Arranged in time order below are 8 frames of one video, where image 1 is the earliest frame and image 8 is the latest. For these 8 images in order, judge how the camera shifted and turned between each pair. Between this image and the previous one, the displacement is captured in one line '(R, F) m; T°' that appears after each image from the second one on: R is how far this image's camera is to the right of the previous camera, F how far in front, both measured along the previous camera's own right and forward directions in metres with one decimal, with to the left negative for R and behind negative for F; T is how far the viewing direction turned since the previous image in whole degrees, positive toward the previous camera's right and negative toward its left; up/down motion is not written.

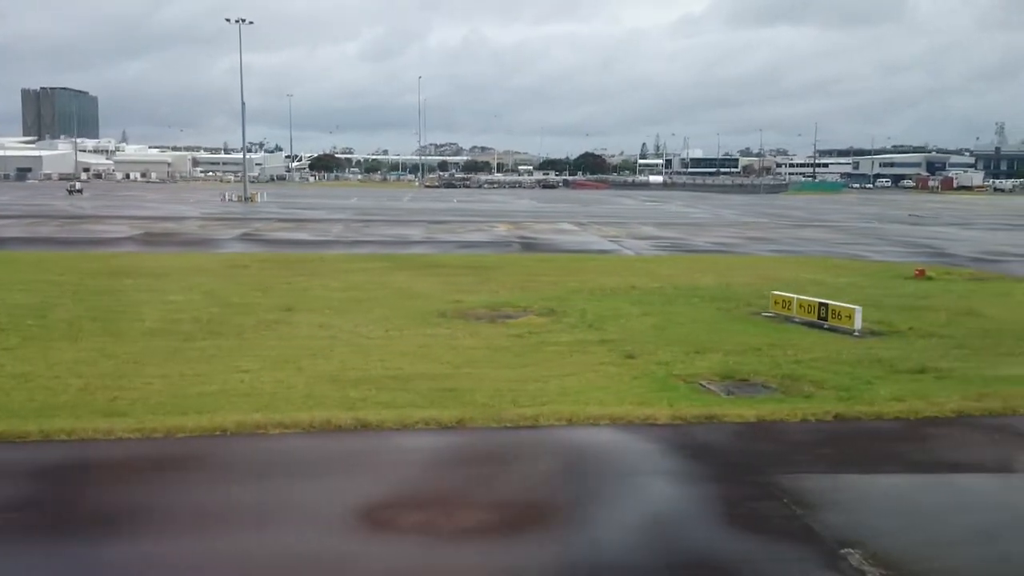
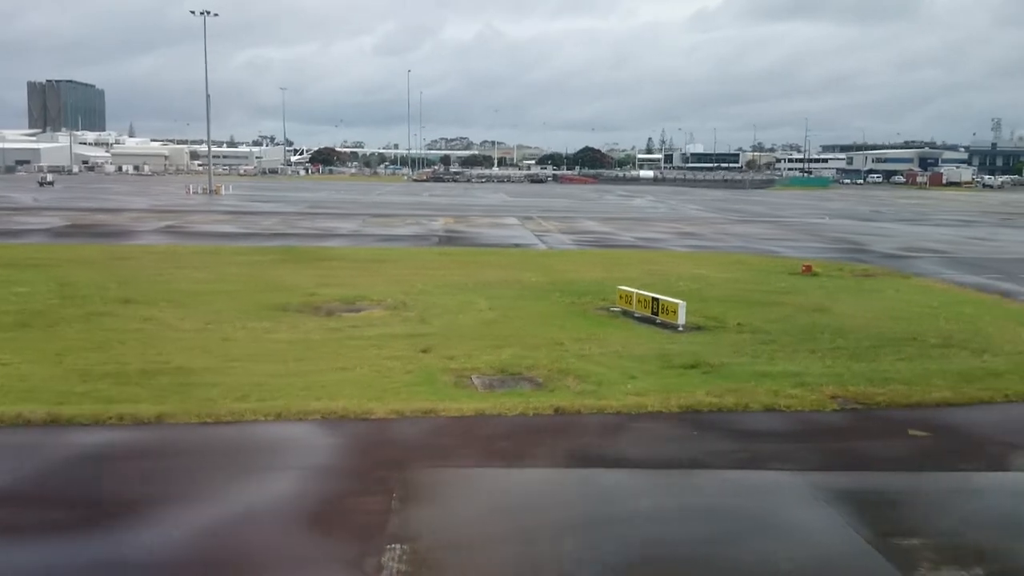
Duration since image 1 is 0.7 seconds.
(+4.3, +0.2) m; 0°
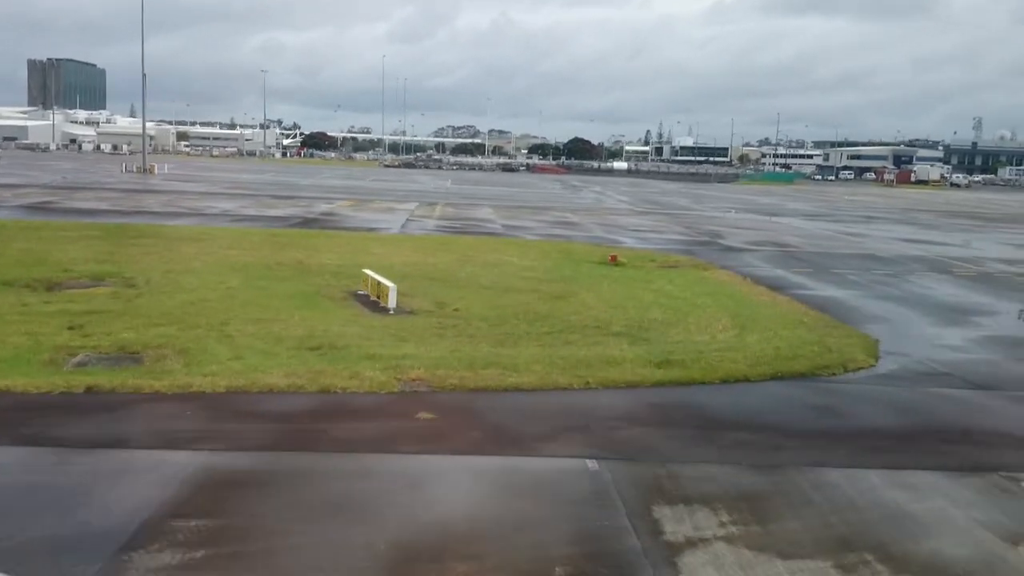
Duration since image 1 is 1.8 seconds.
(+6.8, +0.2) m; +1°
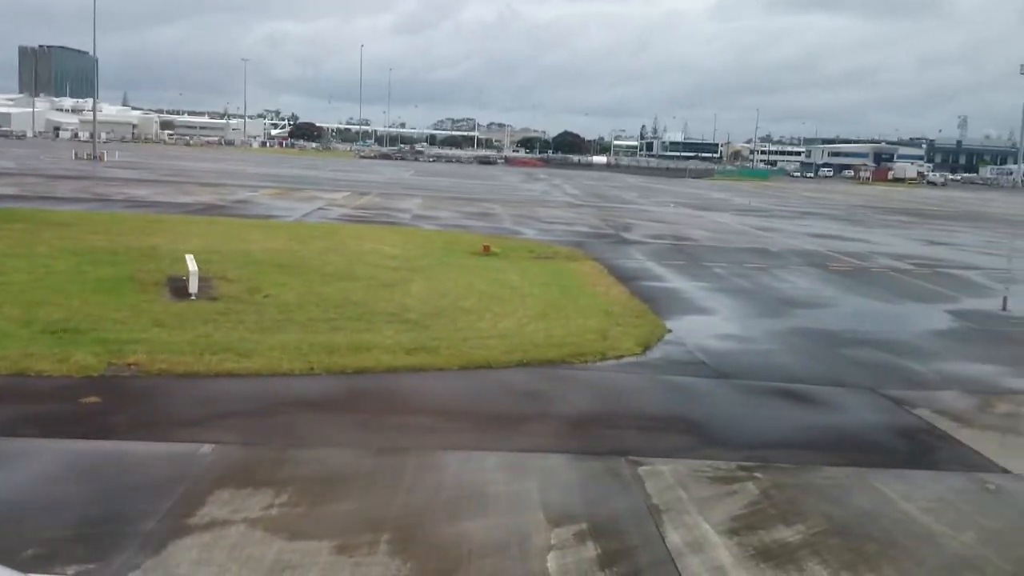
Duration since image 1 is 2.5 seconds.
(+4.4, +0.2) m; +1°
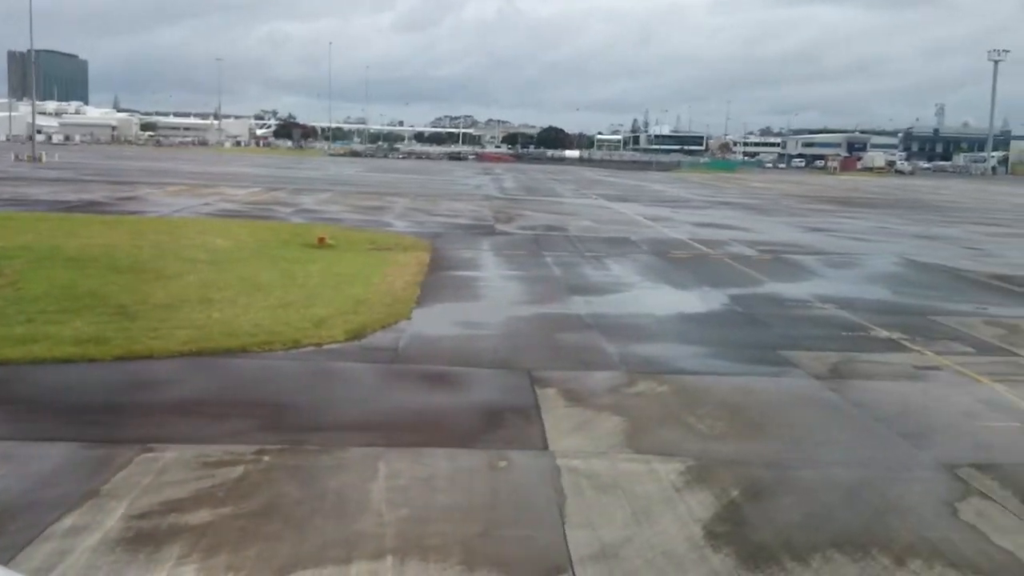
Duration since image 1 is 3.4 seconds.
(+5.6, +0.1) m; +1°
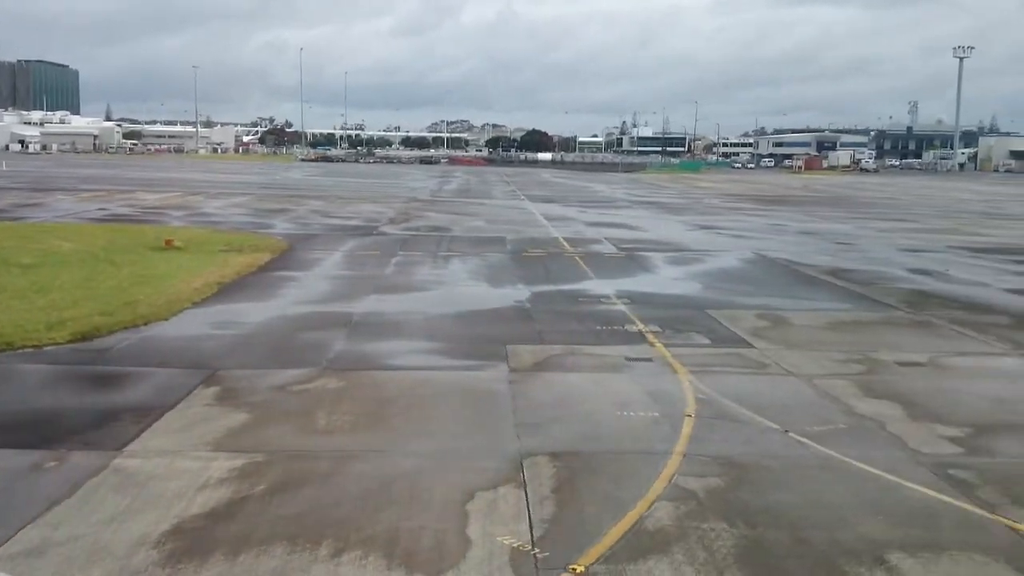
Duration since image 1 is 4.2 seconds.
(+5.1, 0.0) m; +1°
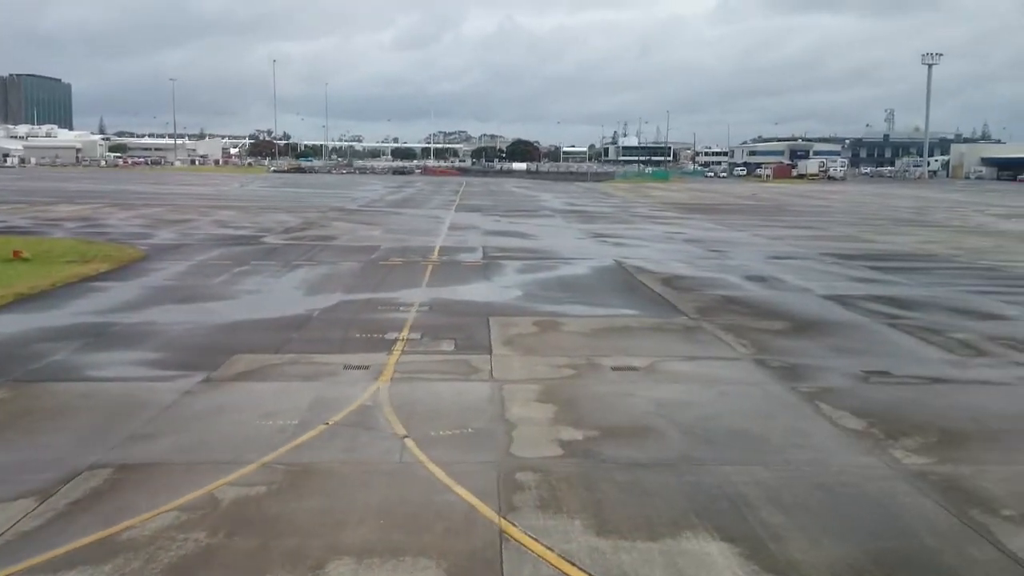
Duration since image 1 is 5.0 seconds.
(+5.1, 0.0) m; +1°
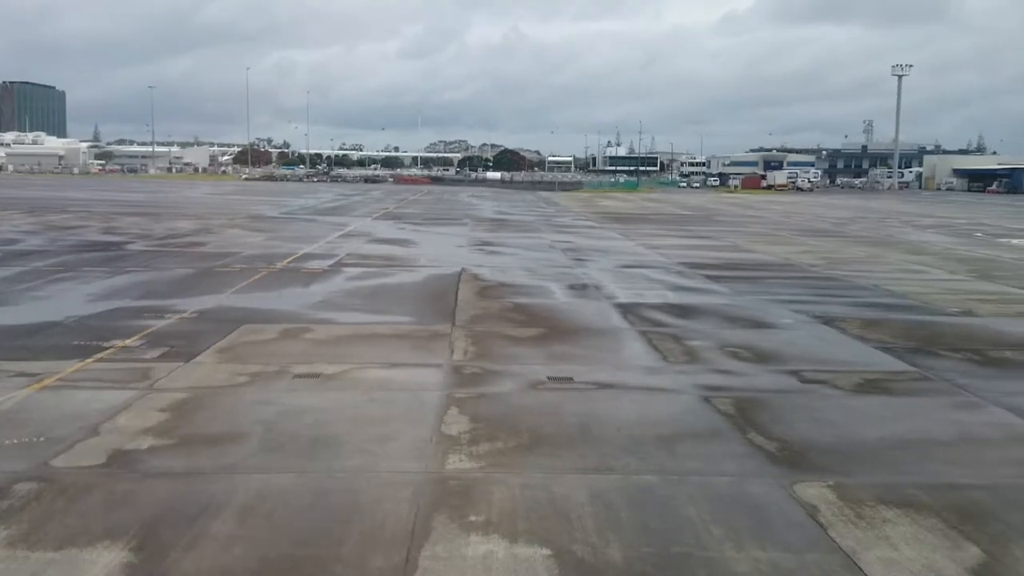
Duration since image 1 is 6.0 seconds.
(+5.8, 0.0) m; +1°
